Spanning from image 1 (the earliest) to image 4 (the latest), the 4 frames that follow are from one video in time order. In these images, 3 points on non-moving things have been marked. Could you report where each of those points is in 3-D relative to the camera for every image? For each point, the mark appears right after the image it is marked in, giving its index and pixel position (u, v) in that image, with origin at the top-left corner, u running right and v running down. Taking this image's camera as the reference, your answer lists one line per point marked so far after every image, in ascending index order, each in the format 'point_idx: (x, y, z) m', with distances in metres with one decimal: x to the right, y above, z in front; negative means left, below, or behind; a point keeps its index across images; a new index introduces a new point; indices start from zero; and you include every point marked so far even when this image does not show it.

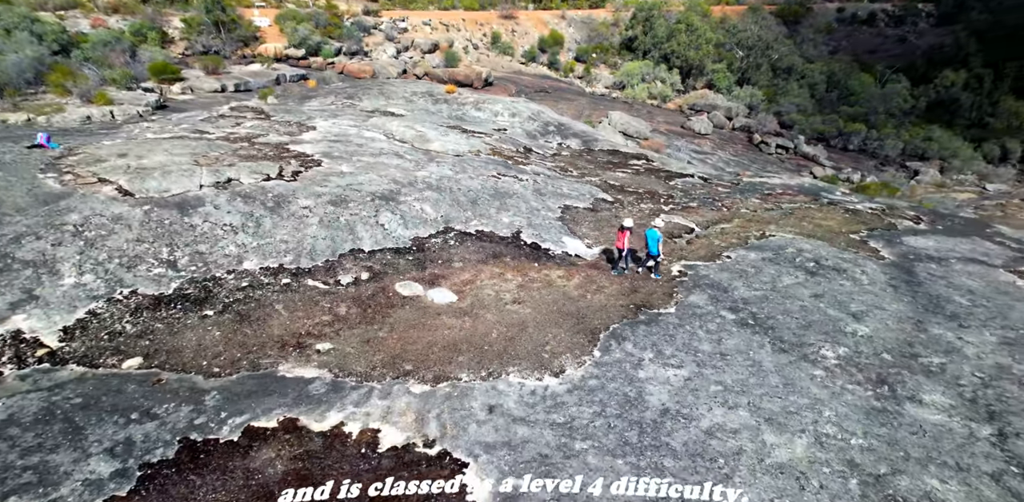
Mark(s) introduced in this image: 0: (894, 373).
0: (+6.9, -2.2, +9.6) m
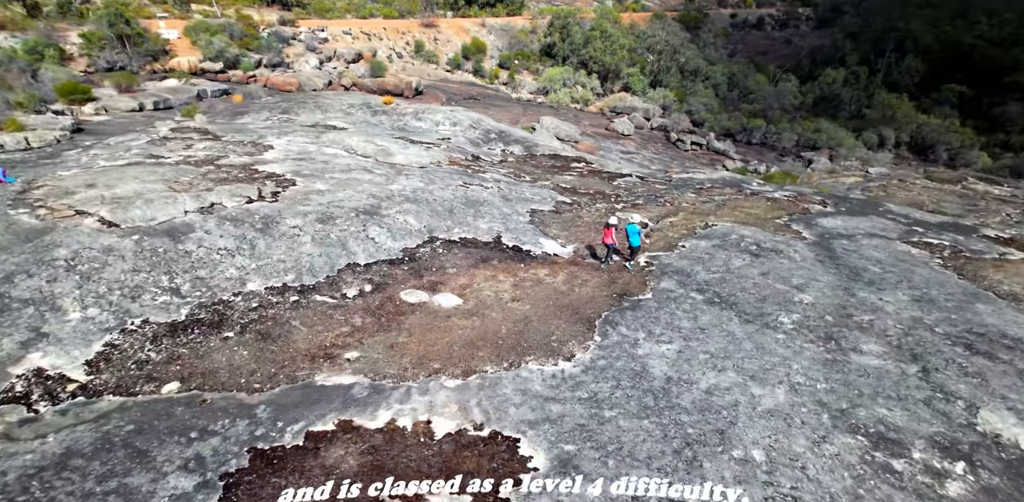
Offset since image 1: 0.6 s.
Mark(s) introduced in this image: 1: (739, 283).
0: (+7.2, -1.7, +11.7) m
1: (+5.9, -0.8, +14.0) m
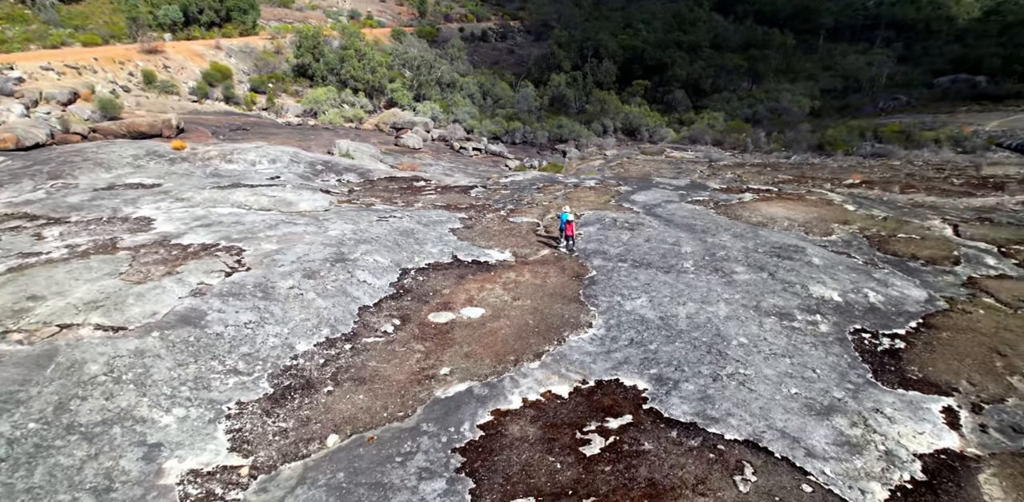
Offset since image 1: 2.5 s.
0: (+6.9, -0.4, +18.1) m
1: (+4.6, 0.0, +19.6) m
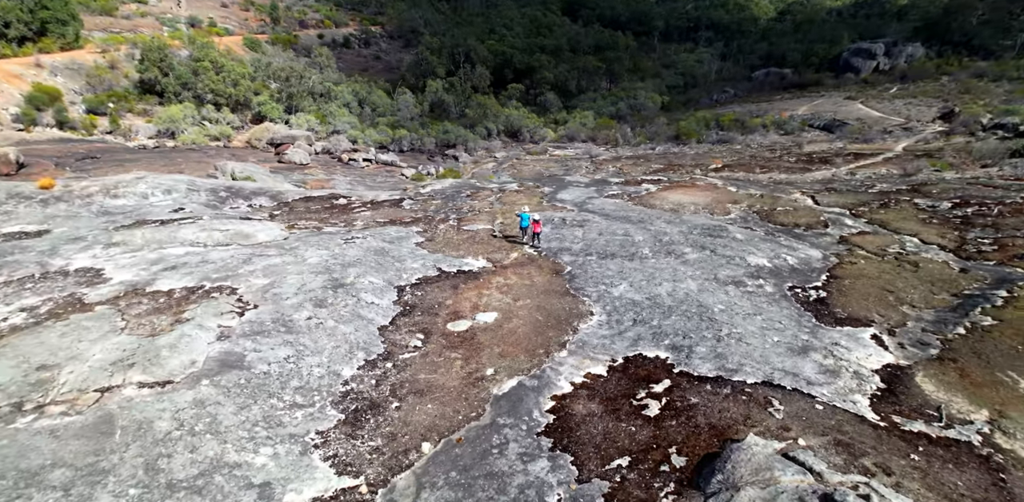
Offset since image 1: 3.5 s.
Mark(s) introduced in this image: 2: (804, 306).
0: (+6.1, +0.1, +21.1) m
1: (+3.5, +0.3, +22.0) m
2: (+9.1, -1.7, +16.8) m
